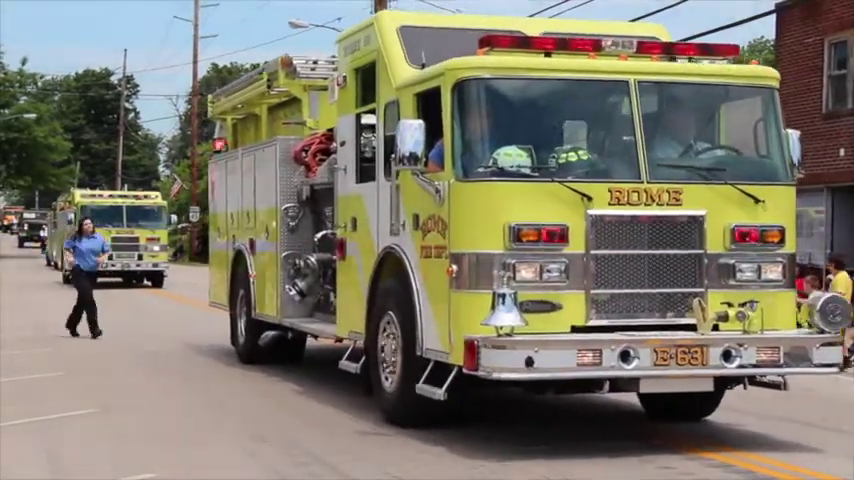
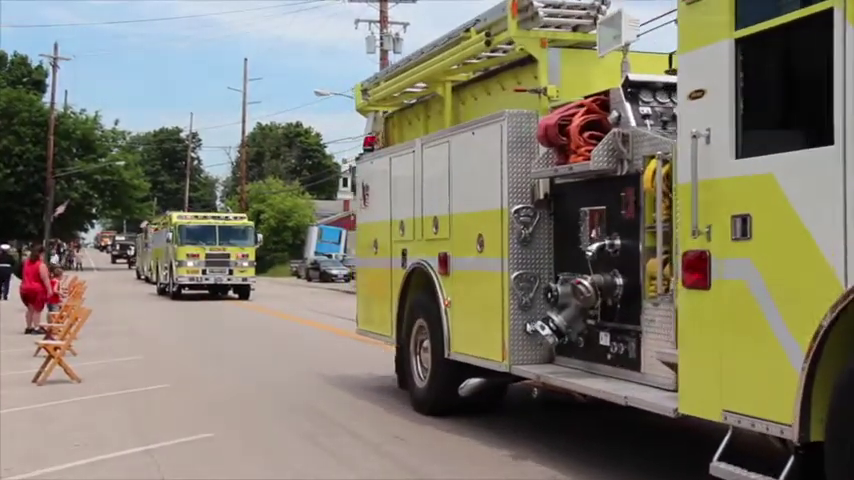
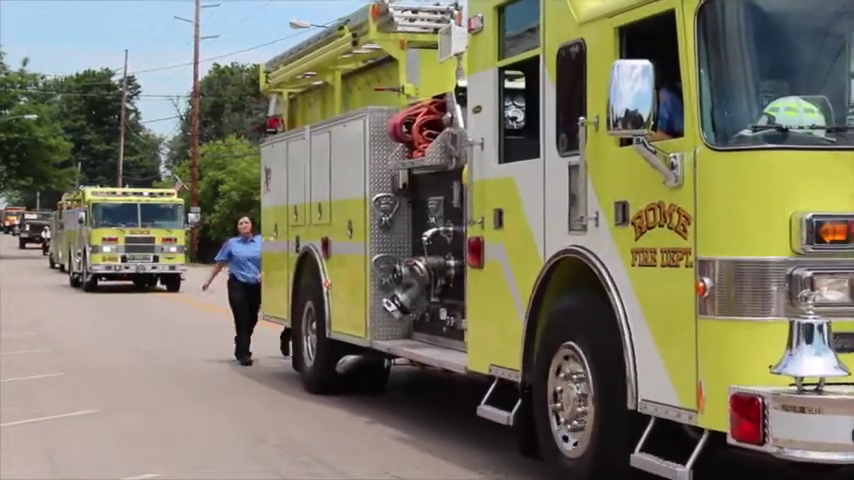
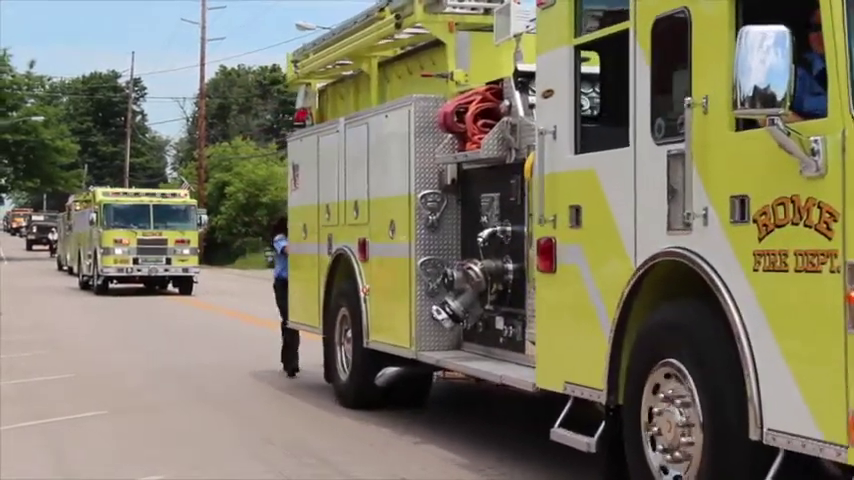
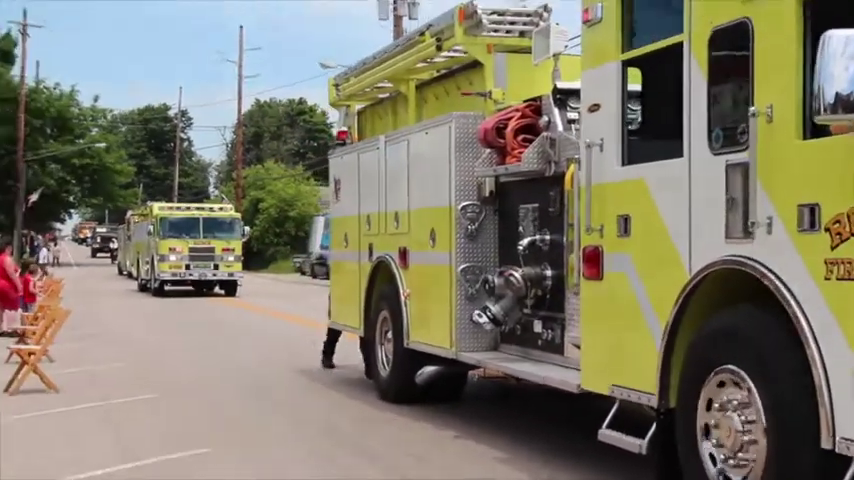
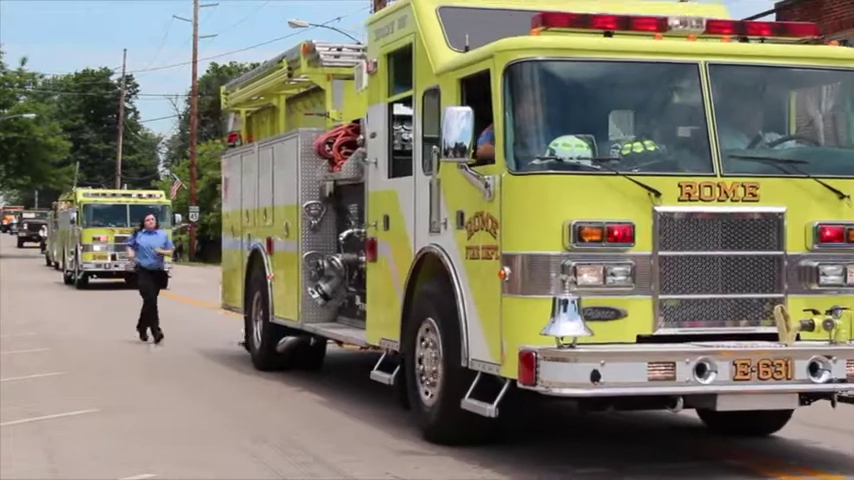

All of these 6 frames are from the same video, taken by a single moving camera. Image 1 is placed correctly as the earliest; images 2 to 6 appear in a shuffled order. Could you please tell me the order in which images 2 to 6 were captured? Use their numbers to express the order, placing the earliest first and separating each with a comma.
6, 3, 4, 5, 2
